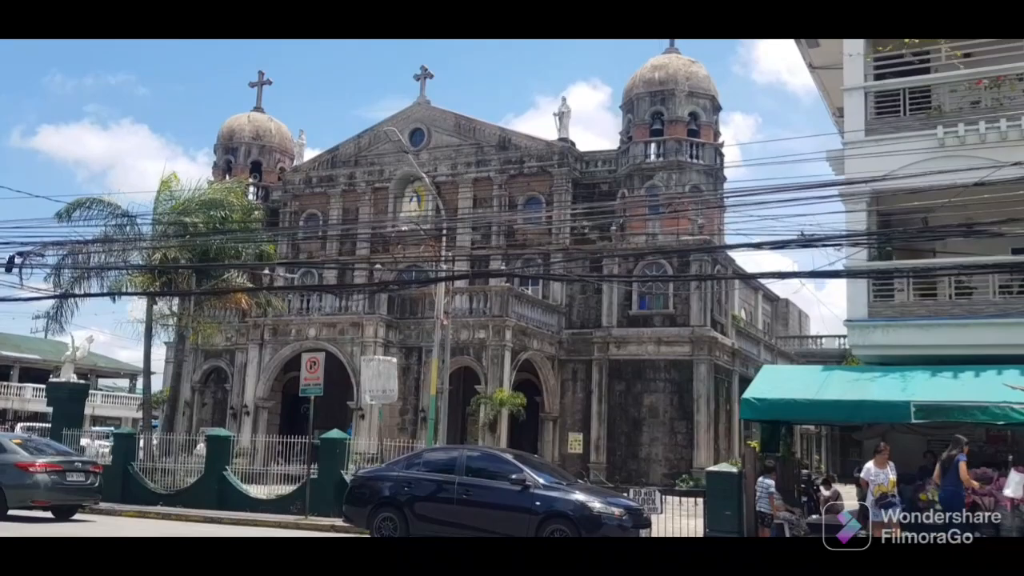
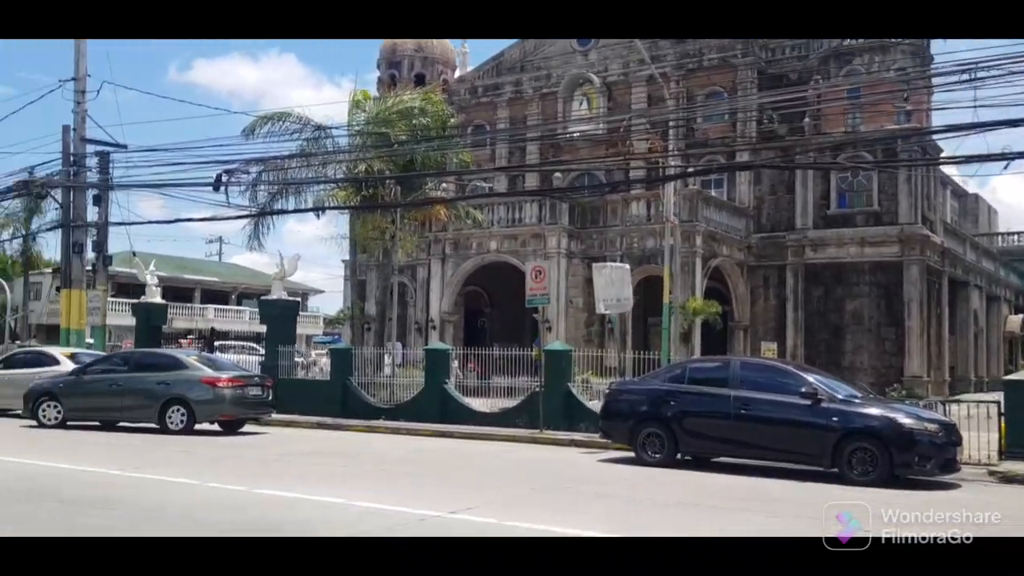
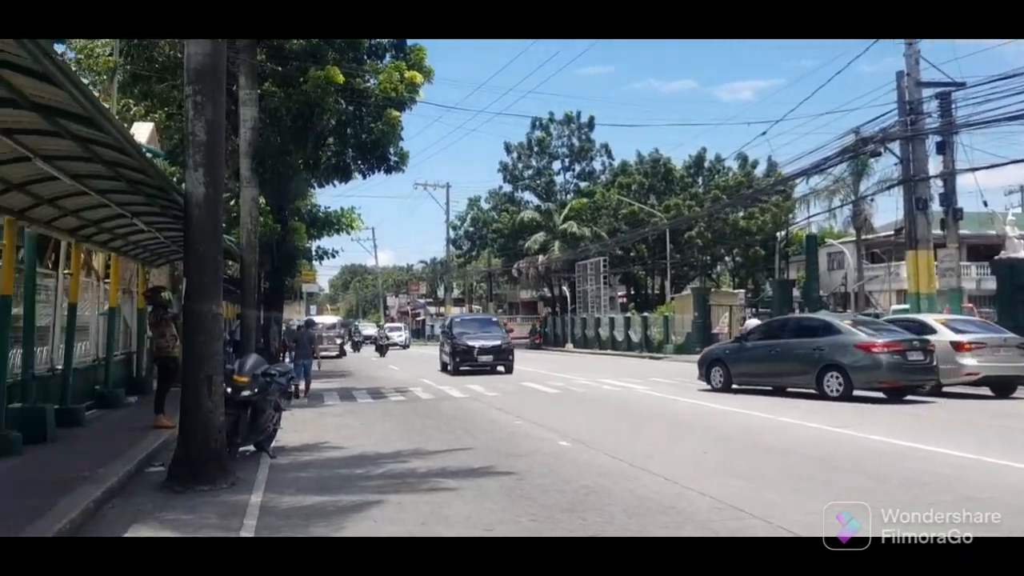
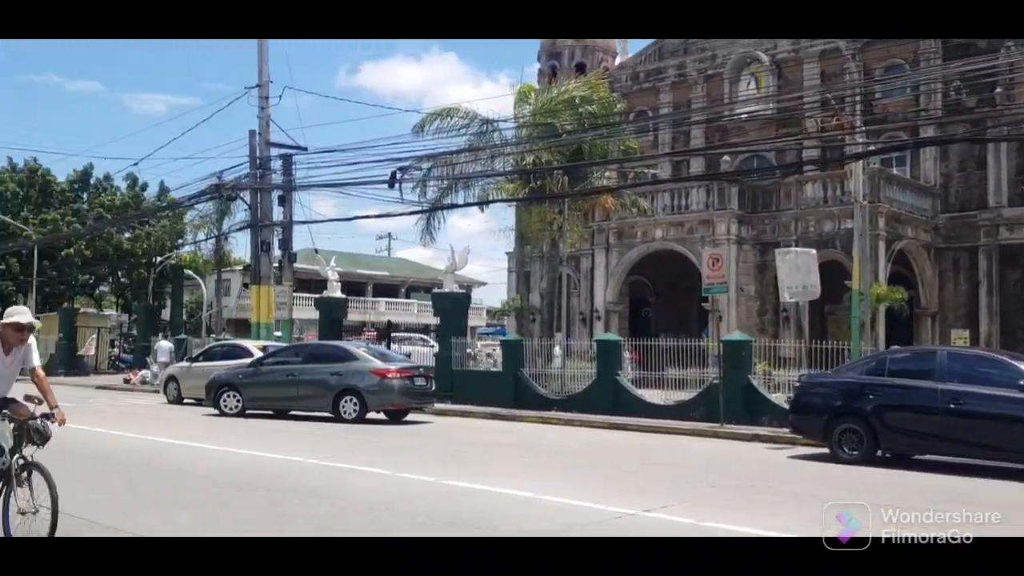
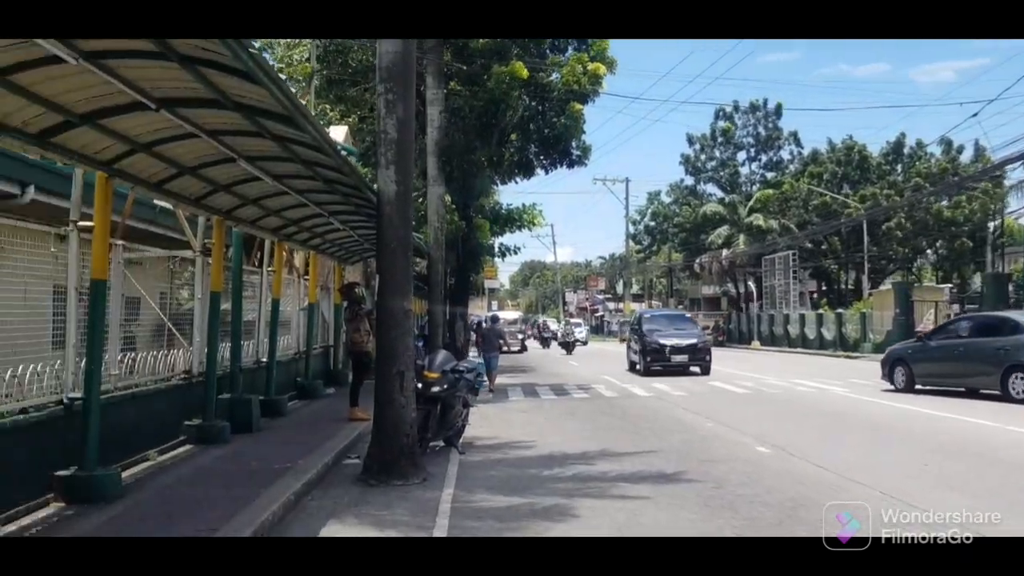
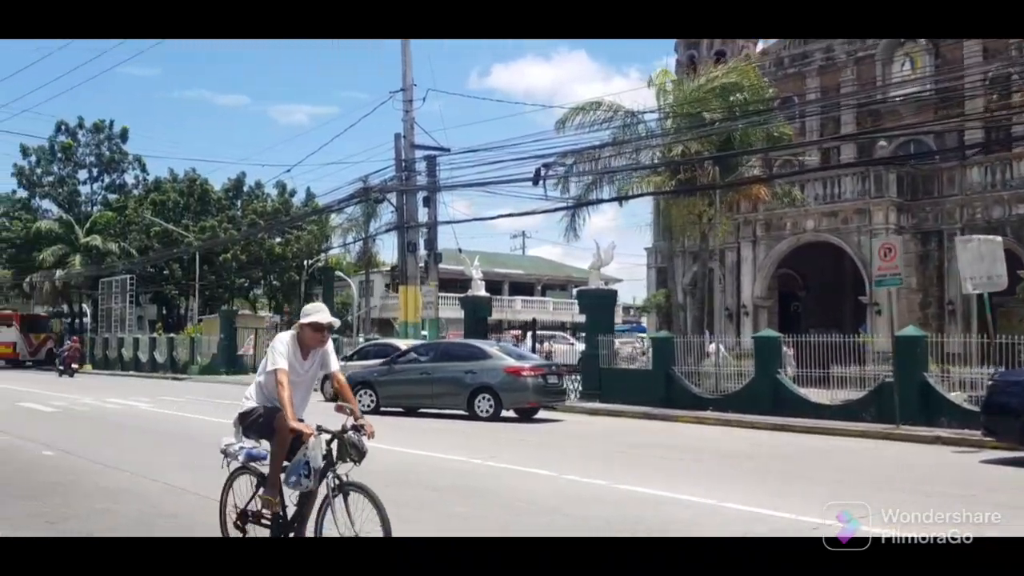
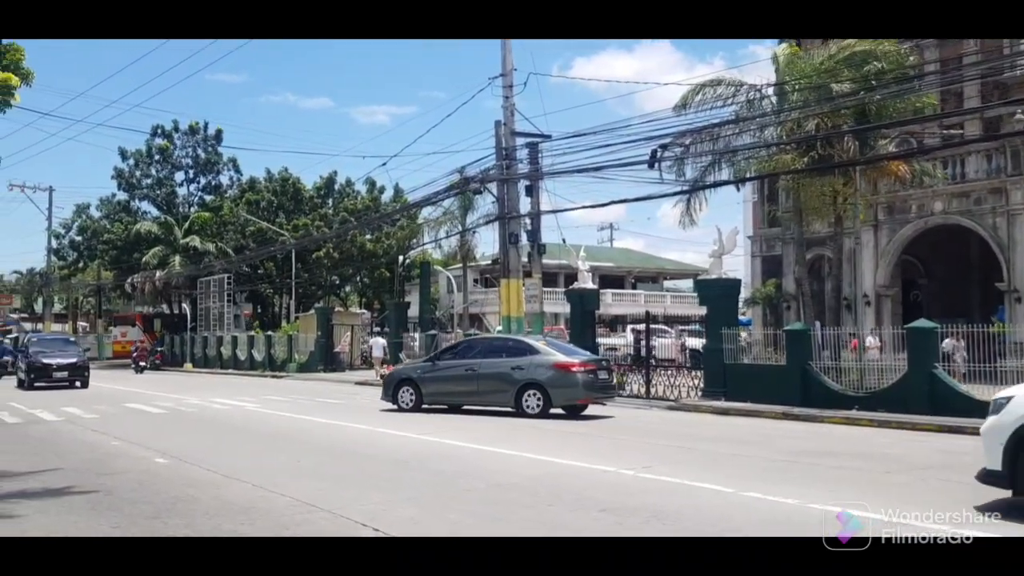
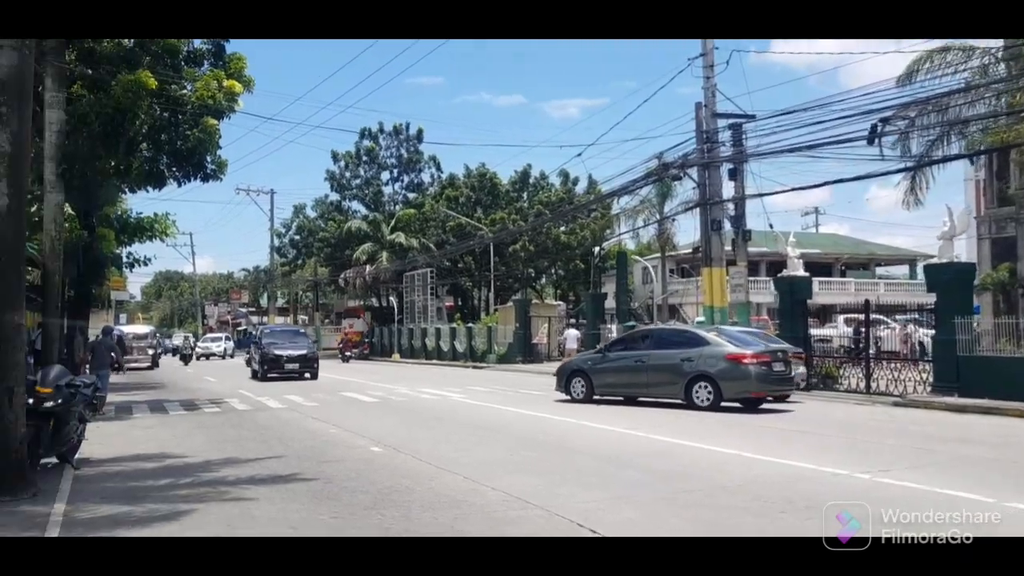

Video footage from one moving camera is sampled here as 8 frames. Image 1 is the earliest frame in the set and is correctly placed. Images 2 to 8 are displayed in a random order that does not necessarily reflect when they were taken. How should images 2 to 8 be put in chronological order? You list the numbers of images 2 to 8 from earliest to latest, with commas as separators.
2, 4, 6, 7, 8, 3, 5
